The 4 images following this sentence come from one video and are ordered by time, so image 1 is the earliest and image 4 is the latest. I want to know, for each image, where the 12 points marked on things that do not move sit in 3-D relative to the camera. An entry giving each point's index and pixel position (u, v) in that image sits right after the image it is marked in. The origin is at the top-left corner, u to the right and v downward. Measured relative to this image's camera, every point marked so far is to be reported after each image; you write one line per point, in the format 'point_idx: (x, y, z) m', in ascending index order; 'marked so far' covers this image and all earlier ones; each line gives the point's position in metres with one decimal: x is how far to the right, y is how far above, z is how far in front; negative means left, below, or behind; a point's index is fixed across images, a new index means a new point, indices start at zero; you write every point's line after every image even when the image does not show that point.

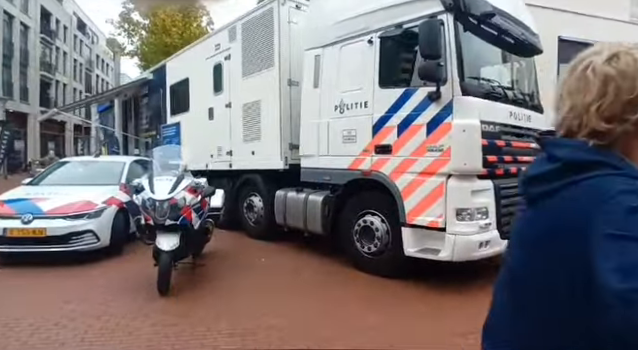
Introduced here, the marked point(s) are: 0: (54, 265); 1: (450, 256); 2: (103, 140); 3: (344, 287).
0: (-3.7, -1.3, +5.1) m
1: (+1.4, -0.9, +3.9) m
2: (-7.5, +1.3, +12.8) m
3: (+0.3, -1.3, +4.4) m
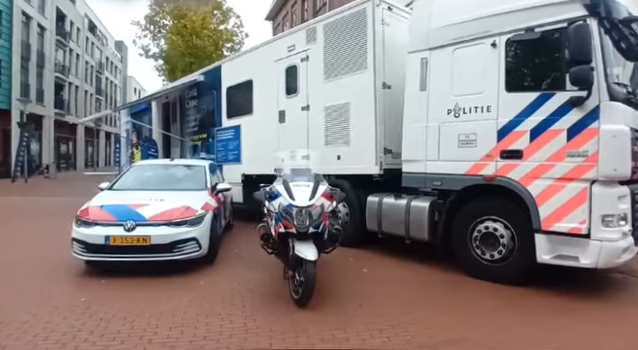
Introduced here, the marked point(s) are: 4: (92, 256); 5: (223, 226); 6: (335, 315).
0: (-2.2, -1.3, +4.8) m
1: (+2.9, -0.9, +3.8) m
2: (-6.2, +1.1, +12.5) m
3: (+1.8, -1.4, +4.2) m
4: (-2.8, -1.0, +4.6) m
5: (-1.7, -0.9, +6.5) m
6: (+0.2, -1.4, +3.6) m
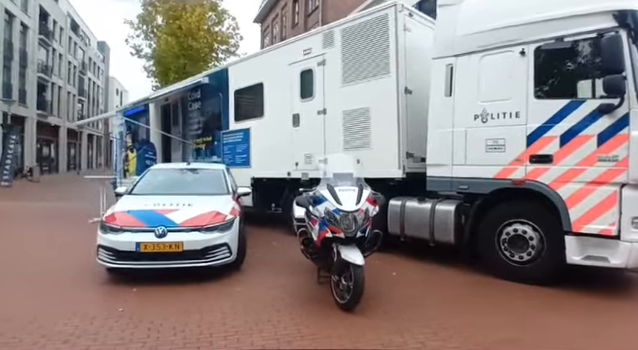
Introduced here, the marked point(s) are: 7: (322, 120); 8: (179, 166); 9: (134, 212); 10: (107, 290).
0: (-1.8, -1.4, +4.7) m
1: (+3.4, -1.0, +4.0) m
2: (-6.2, +1.0, +12.2) m
3: (+2.2, -1.4, +4.3) m
4: (-2.4, -1.1, +4.5) m
5: (-1.4, -1.0, +6.4) m
6: (+0.6, -1.4, +3.6) m
7: (+0.1, +1.0, +6.7) m
8: (-2.6, +0.2, +6.8) m
9: (-2.4, -0.5, +4.8) m
10: (-2.6, -1.4, +4.4) m
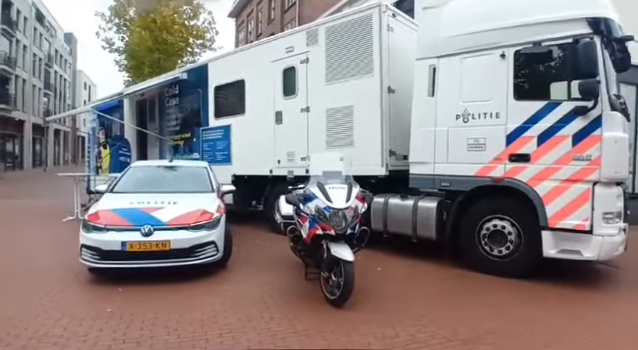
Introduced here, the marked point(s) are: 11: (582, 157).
0: (-1.9, -1.3, +4.6) m
1: (+3.2, -0.9, +4.2) m
2: (-6.9, +1.1, +11.8) m
3: (+2.1, -1.4, +4.5) m
4: (-2.6, -1.0, +4.3) m
5: (-1.7, -0.9, +6.4) m
6: (+0.6, -1.4, +3.7) m
7: (-0.2, +1.1, +6.7) m
8: (-2.9, +0.2, +6.6) m
9: (-2.6, -0.5, +4.6) m
10: (-2.7, -1.4, +4.3) m
11: (+3.1, +0.2, +4.3) m
